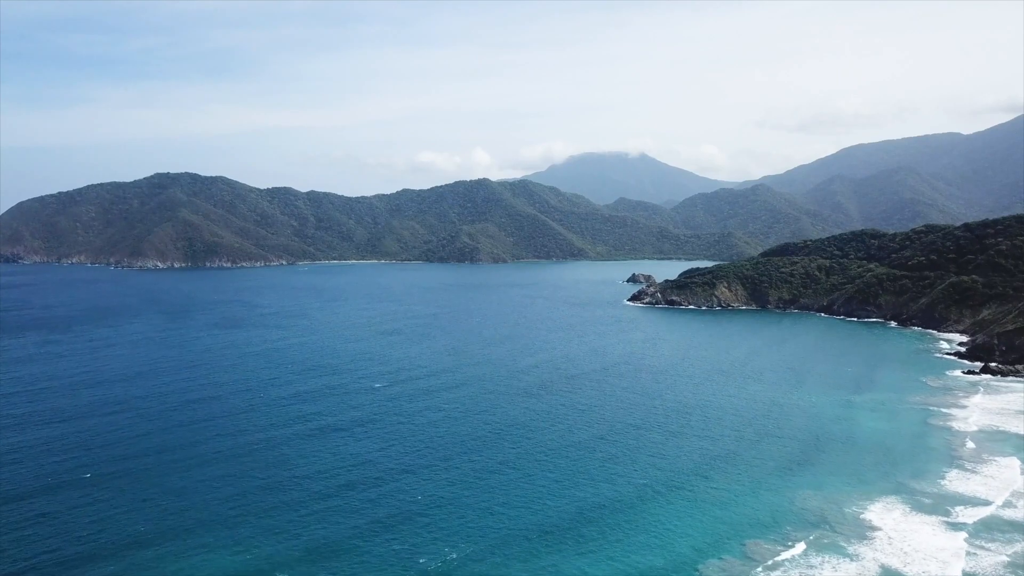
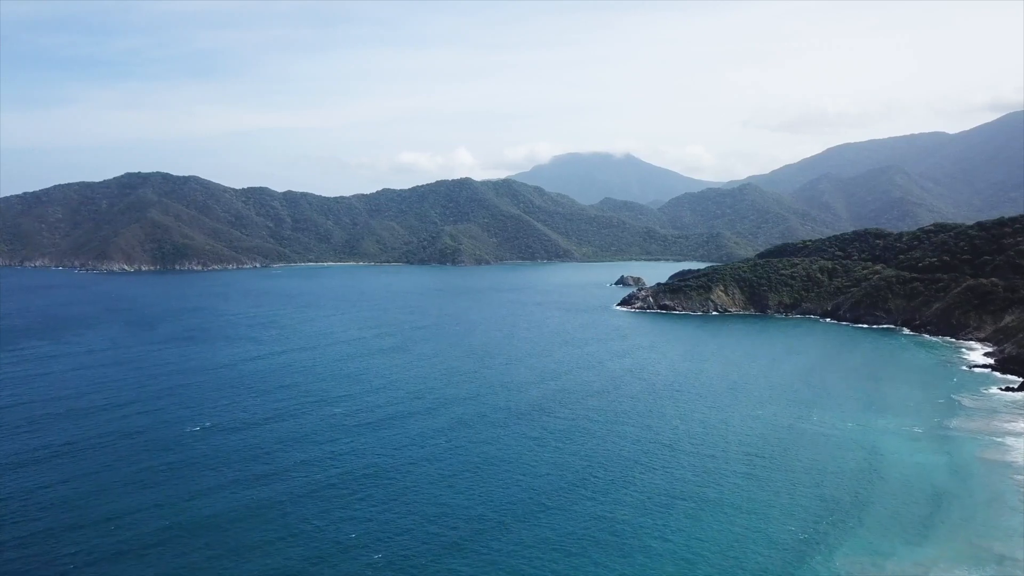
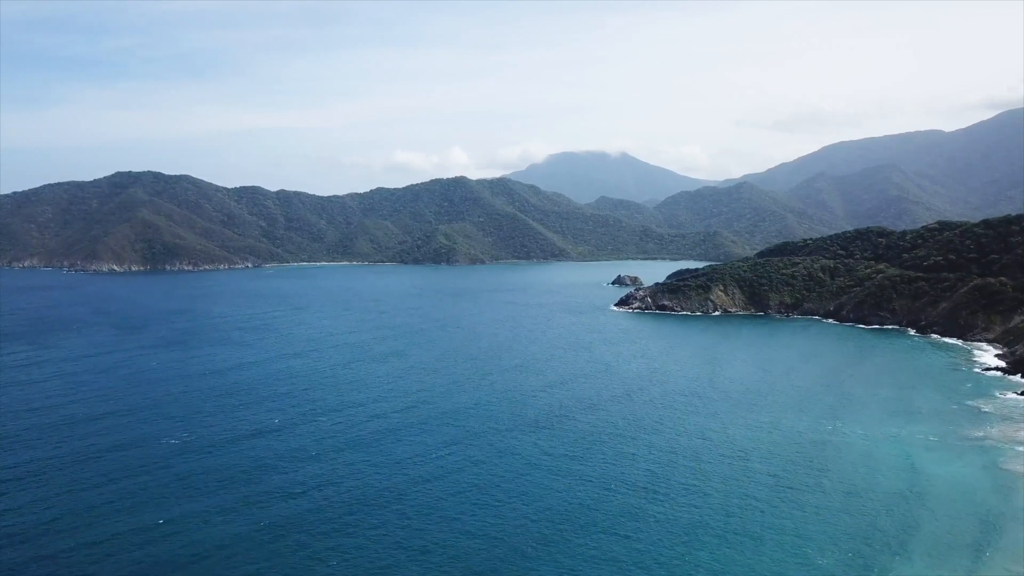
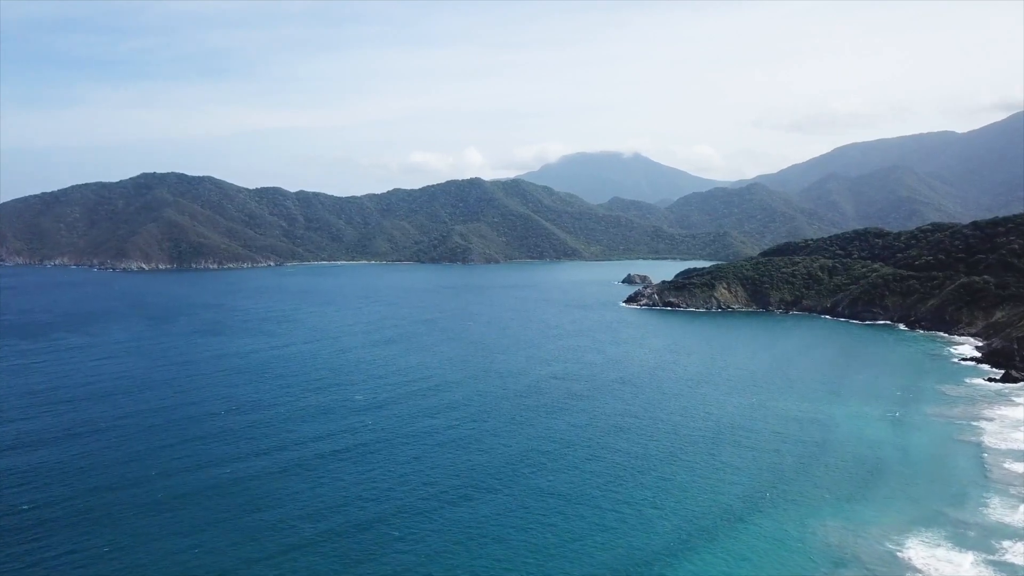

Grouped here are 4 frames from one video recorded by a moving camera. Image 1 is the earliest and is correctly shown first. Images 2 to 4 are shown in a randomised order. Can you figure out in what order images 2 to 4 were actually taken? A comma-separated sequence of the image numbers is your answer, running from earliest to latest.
4, 2, 3
